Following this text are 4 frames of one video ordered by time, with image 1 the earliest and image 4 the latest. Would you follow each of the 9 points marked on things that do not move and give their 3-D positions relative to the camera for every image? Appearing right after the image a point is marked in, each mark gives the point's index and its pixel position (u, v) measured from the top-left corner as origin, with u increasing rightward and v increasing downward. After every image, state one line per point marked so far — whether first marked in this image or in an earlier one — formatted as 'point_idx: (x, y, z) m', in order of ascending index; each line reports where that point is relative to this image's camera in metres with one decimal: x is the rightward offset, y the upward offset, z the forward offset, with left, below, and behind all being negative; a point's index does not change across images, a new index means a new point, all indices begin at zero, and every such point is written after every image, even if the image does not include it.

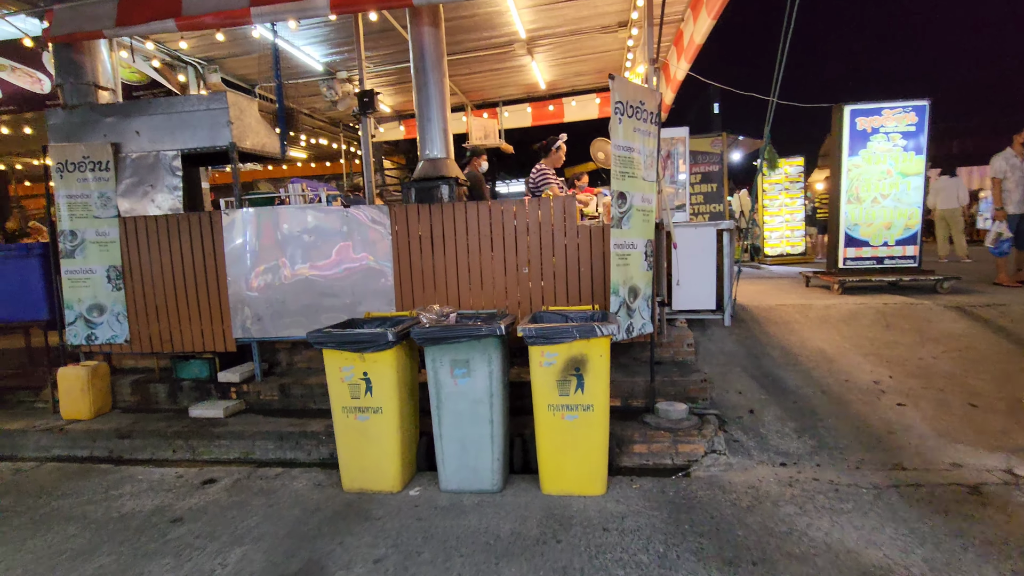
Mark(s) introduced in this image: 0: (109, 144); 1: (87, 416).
0: (-3.6, +1.3, +4.7) m
1: (-3.7, -1.1, +4.7) m
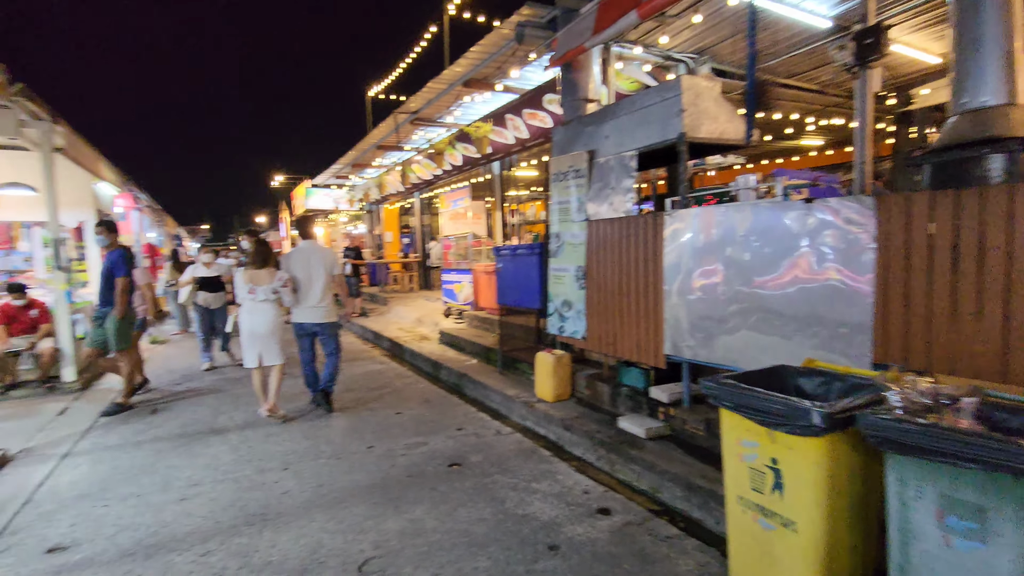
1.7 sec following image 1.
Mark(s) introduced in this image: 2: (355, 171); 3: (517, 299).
0: (+0.7, +1.3, +5.1) m
1: (+0.4, -1.1, +5.2) m
2: (-4.9, +3.7, +16.6) m
3: (+0.1, -0.1, +6.2) m
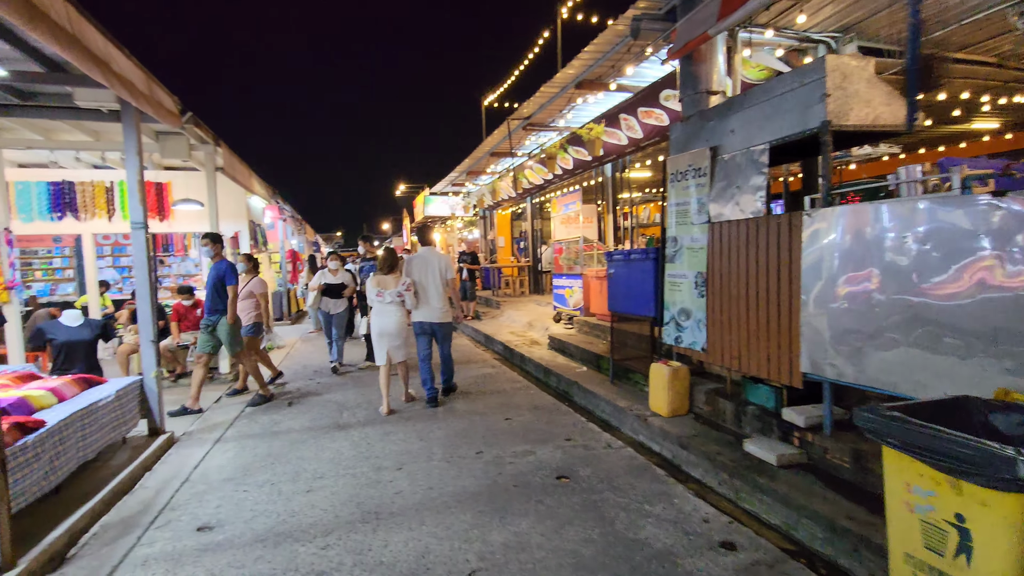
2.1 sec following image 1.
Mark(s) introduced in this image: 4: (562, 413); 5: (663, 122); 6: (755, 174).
0: (+1.7, +1.2, +4.7) m
1: (+1.4, -1.2, +4.9) m
2: (-1.4, +3.5, +17.1) m
3: (+1.3, -0.2, +5.9) m
4: (+0.6, -1.4, +5.9) m
5: (+2.2, +2.4, +7.7) m
6: (+1.9, +0.9, +4.2) m
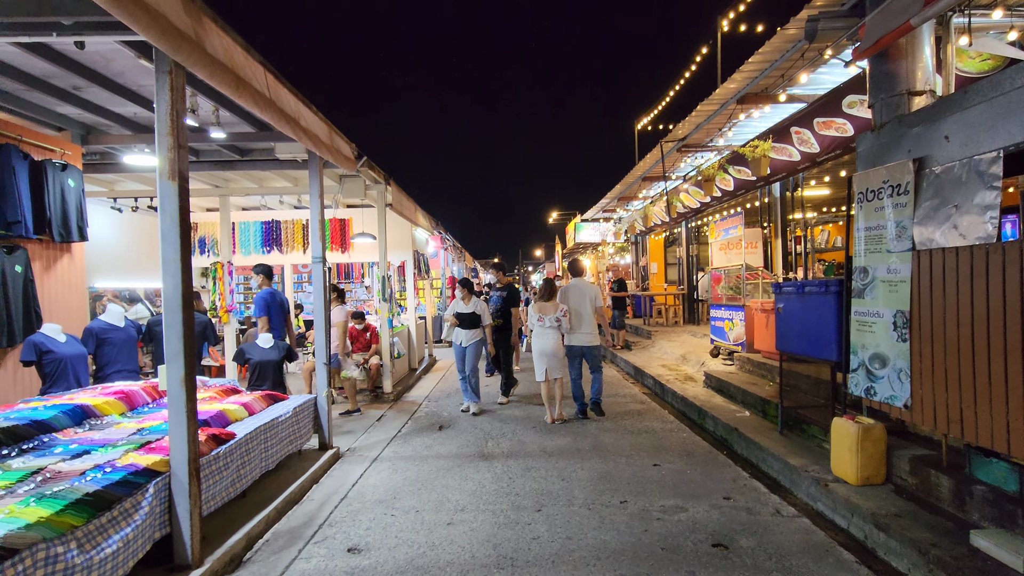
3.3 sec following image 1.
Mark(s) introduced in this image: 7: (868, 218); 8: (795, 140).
0: (+2.9, +0.9, +3.9) m
1: (+2.6, -1.5, +4.1) m
2: (+3.5, +2.7, +16.8) m
3: (+2.8, -0.6, +5.1) m
4: (+2.1, -1.8, +5.2) m
5: (+4.2, +1.9, +6.6) m
6: (+2.9, +0.6, +3.3) m
7: (+2.8, +0.6, +4.2) m
8: (+4.1, +2.1, +7.6) m
